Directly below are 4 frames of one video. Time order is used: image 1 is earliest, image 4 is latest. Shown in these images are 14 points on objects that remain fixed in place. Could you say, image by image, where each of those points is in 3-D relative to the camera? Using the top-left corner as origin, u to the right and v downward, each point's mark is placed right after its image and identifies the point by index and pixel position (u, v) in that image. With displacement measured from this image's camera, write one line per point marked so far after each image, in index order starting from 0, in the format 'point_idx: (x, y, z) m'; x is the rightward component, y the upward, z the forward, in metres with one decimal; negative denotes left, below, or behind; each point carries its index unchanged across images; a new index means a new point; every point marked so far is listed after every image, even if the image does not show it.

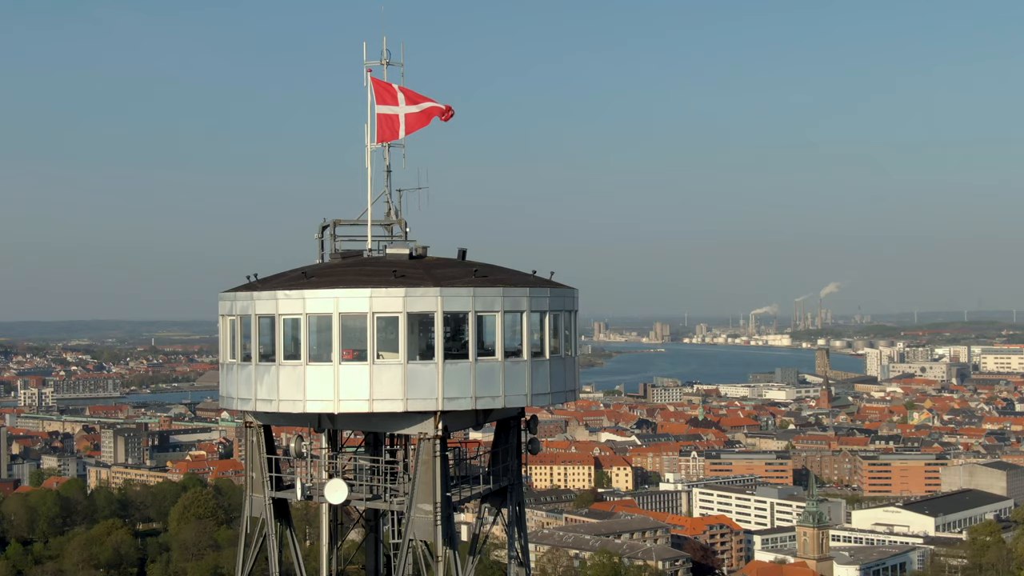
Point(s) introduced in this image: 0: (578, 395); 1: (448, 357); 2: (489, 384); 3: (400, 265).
0: (+0.5, -0.9, +10.9) m
1: (-0.5, -0.5, +10.0) m
2: (-0.2, -0.7, +10.1) m
3: (-0.9, +0.2, +10.4) m
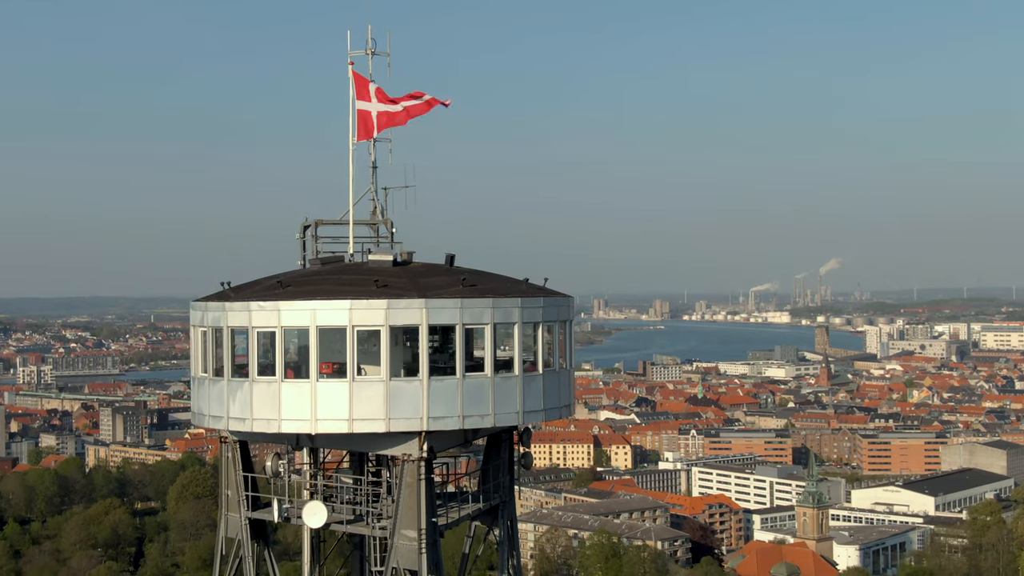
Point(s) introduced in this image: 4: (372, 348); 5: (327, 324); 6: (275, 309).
0: (+0.5, -1.0, +10.2) m
1: (-0.6, -0.6, +9.3) m
2: (-0.3, -0.8, +9.4) m
3: (-1.0, +0.1, +9.8) m
4: (-1.0, -0.4, +9.2) m
5: (-1.3, -0.2, +9.2) m
6: (-1.7, -0.1, +9.3) m
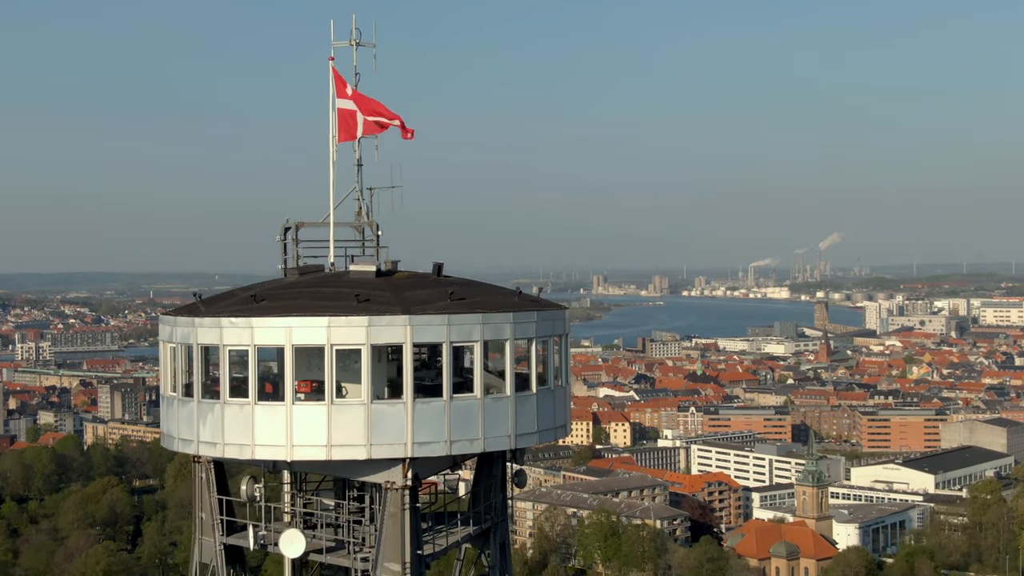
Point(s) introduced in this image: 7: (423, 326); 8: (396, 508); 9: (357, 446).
0: (+0.4, -1.0, +9.6) m
1: (-0.6, -0.7, +8.6) m
2: (-0.3, -0.9, +8.8) m
3: (-1.0, 0.0, +9.1) m
4: (-1.0, -0.5, +8.5) m
5: (-1.4, -0.4, +8.5) m
6: (-1.7, -0.2, +8.6) m
7: (-0.6, -0.2, +8.6) m
8: (-0.8, -1.4, +8.6) m
9: (-1.0, -1.0, +8.5) m
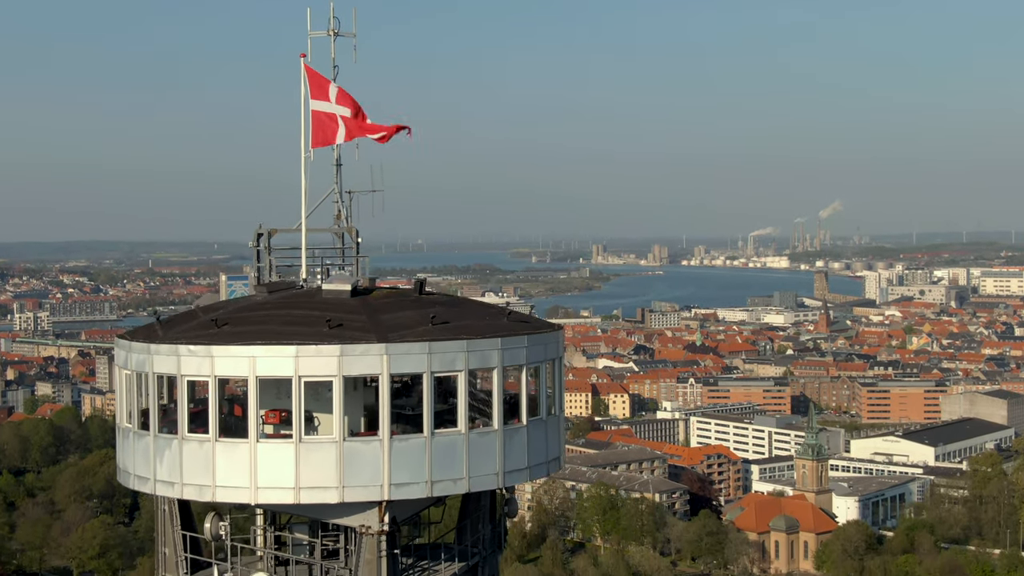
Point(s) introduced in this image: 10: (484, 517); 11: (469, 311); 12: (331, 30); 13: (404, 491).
0: (+0.3, -1.2, +8.8) m
1: (-0.7, -0.8, +7.8) m
2: (-0.4, -1.1, +7.9) m
3: (-1.1, -0.1, +8.2) m
4: (-1.1, -0.7, +7.7) m
5: (-1.4, -0.5, +7.7) m
6: (-1.8, -0.4, +7.8) m
7: (-0.7, -0.4, +7.8) m
8: (-0.8, -1.6, +7.8) m
9: (-1.1, -1.2, +7.7) m
10: (-0.2, -1.7, +9.4) m
11: (-0.3, -0.1, +8.4) m
12: (-1.4, +2.0, +10.2) m
13: (-0.6, -1.2, +7.8) m
